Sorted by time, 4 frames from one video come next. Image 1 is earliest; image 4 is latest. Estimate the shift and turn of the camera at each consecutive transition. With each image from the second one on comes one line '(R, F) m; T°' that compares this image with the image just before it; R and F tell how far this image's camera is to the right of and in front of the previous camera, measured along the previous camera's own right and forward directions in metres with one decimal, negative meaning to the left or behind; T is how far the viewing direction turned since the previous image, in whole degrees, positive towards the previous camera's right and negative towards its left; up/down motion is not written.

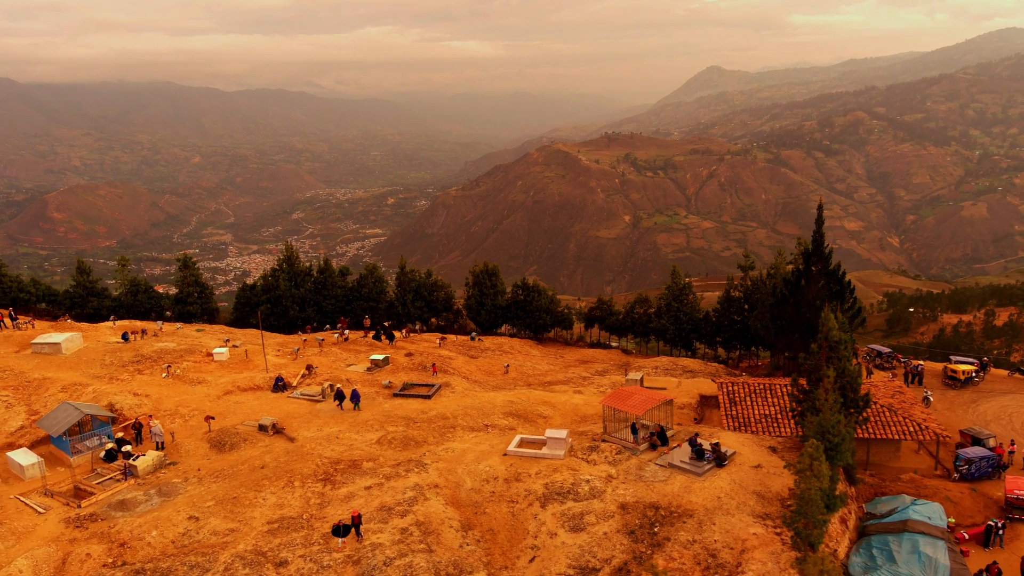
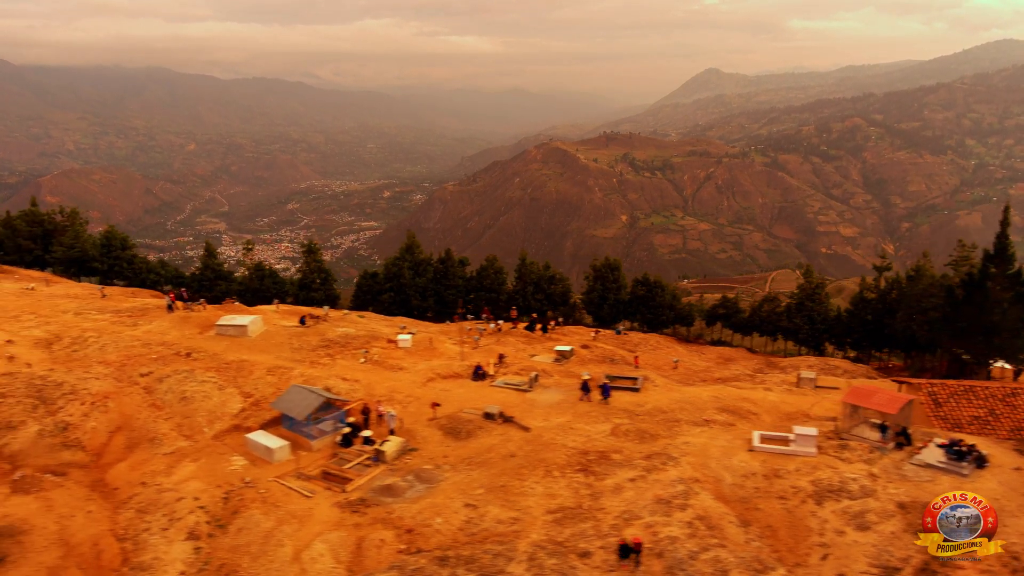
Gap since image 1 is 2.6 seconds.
(-8.0, +0.4) m; 0°
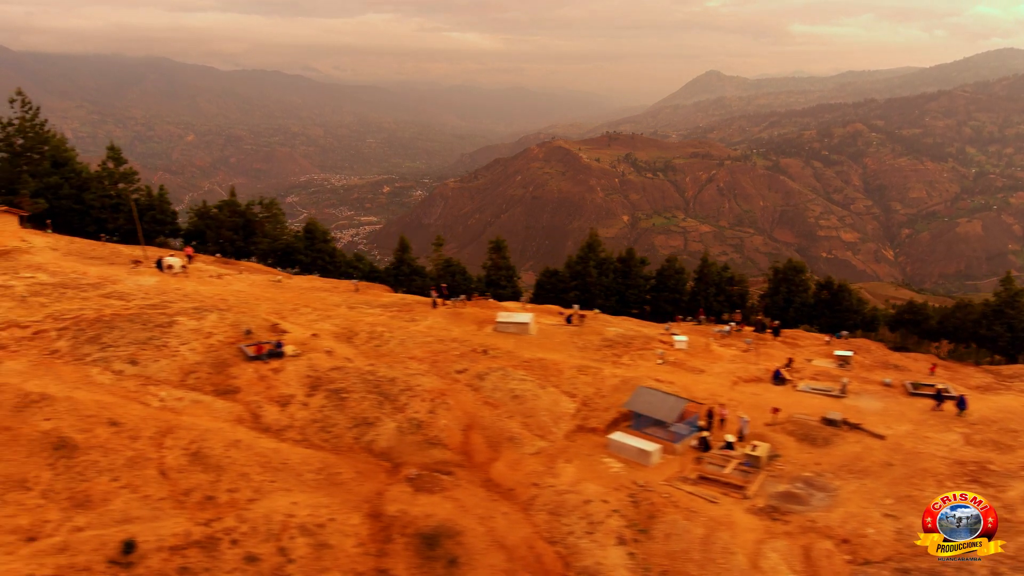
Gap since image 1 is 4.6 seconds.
(-11.4, +0.5) m; 0°
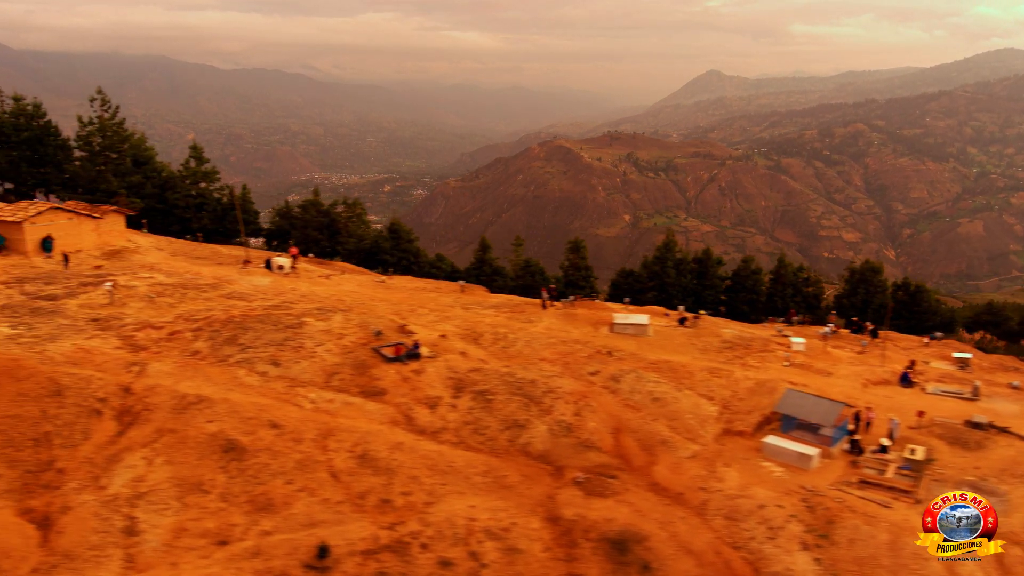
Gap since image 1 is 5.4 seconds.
(-4.6, +0.2) m; 0°
